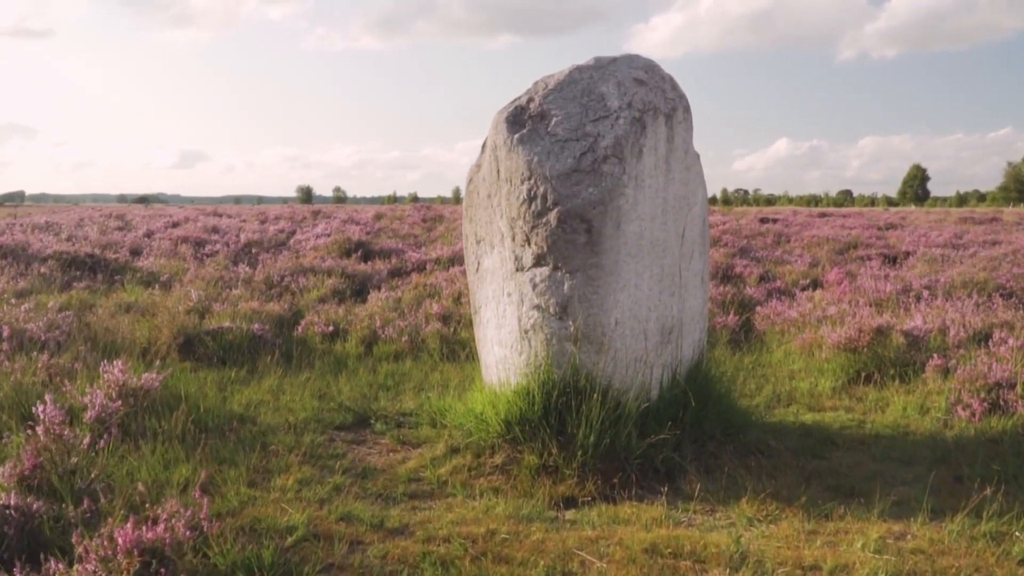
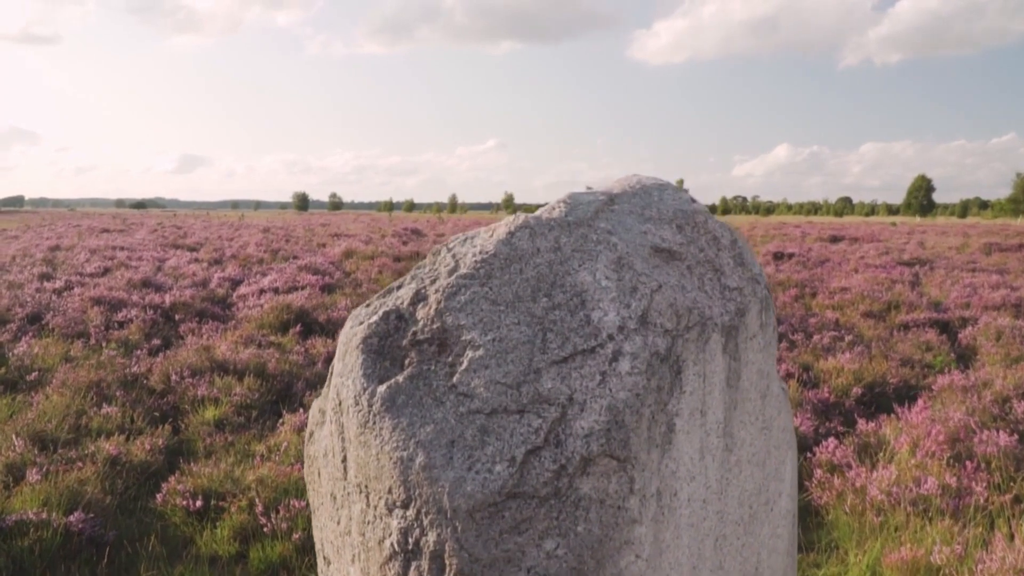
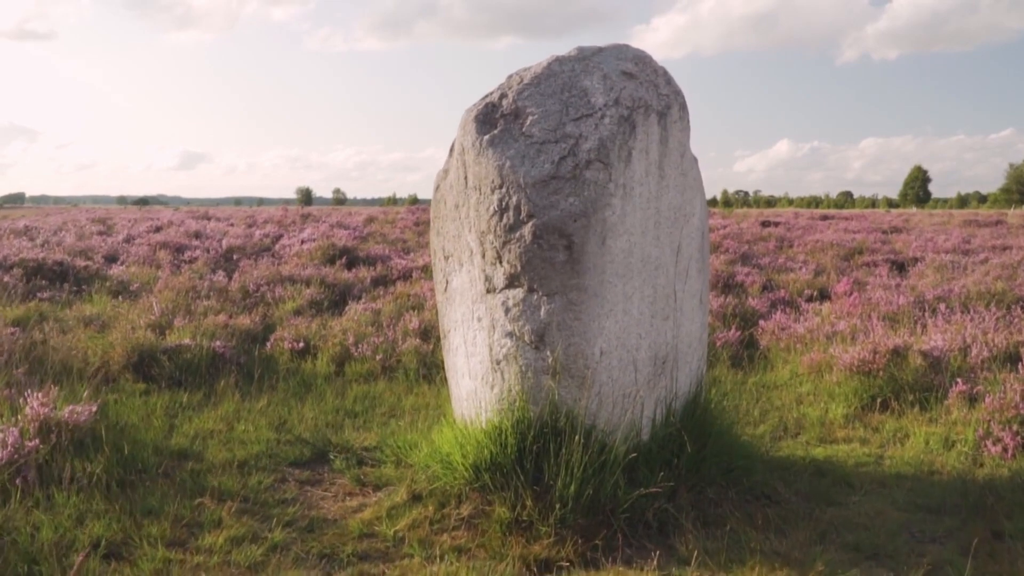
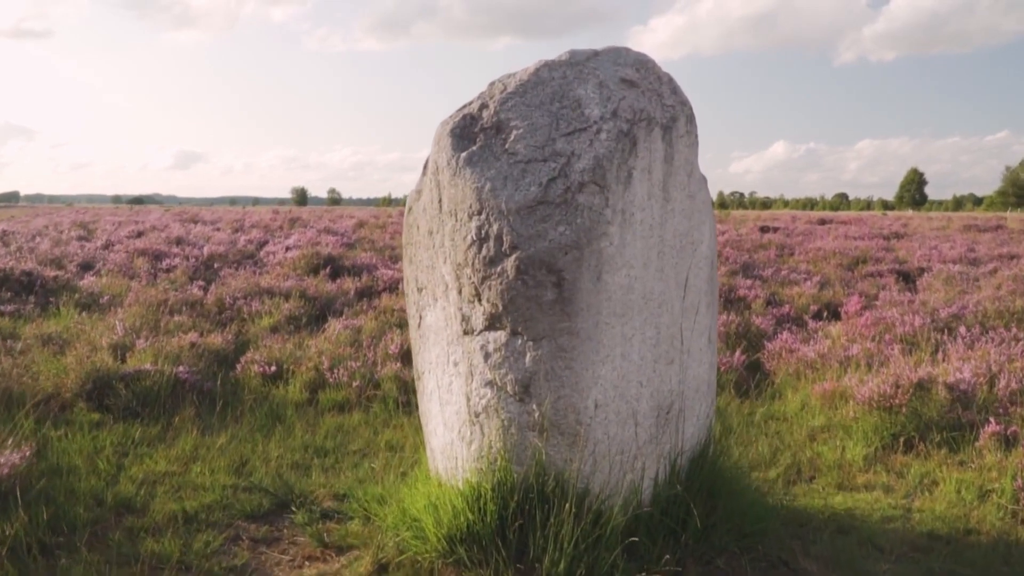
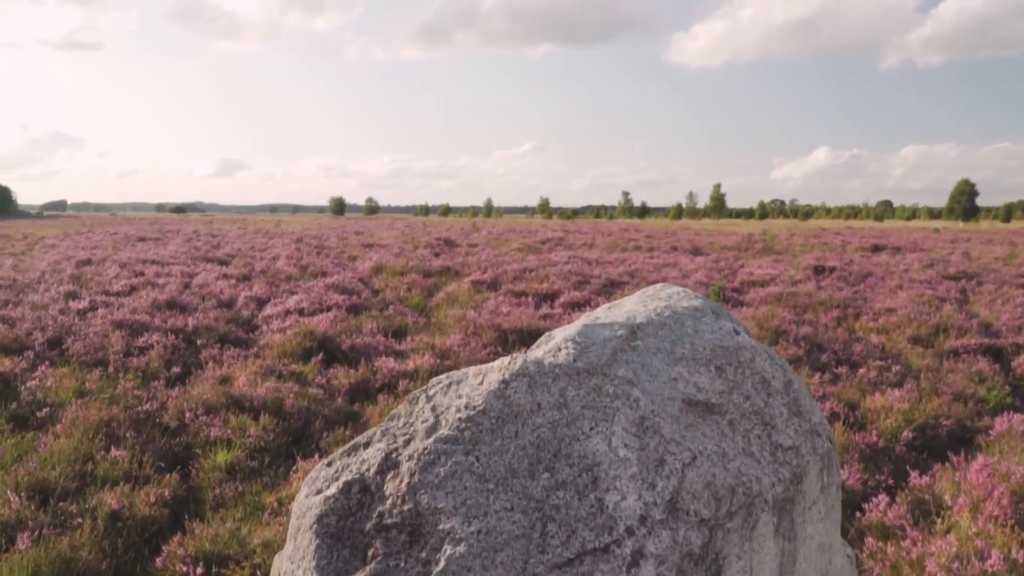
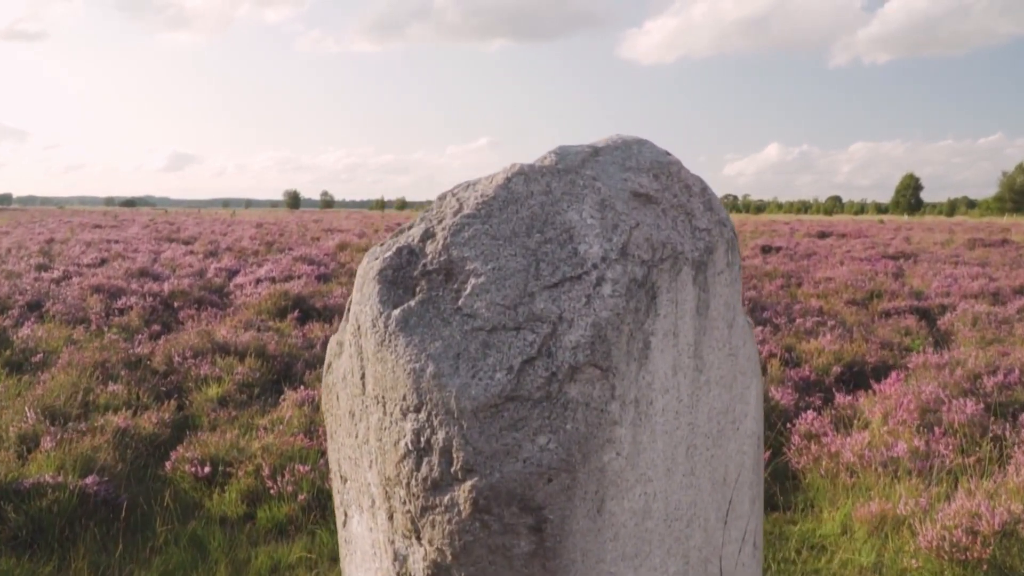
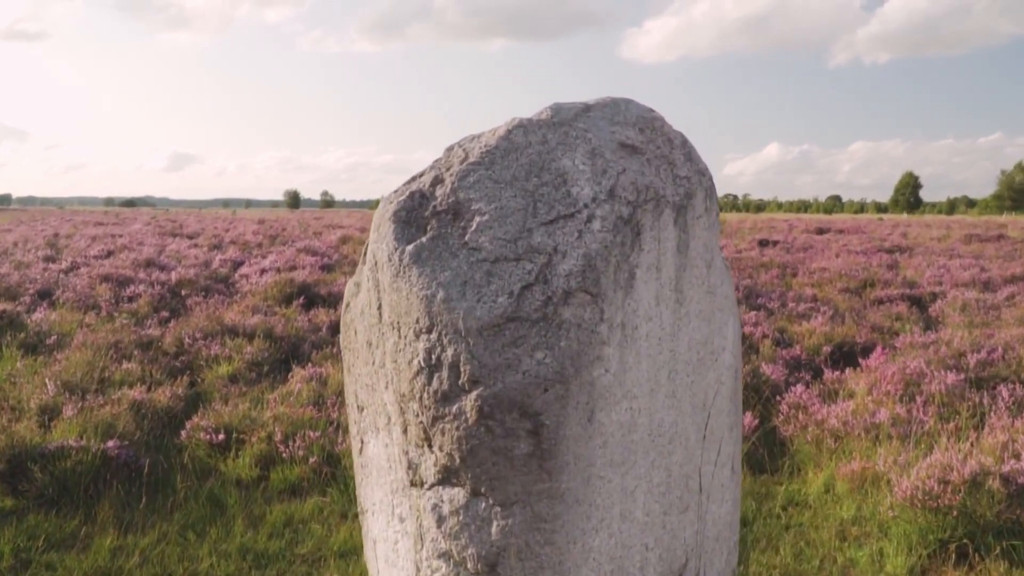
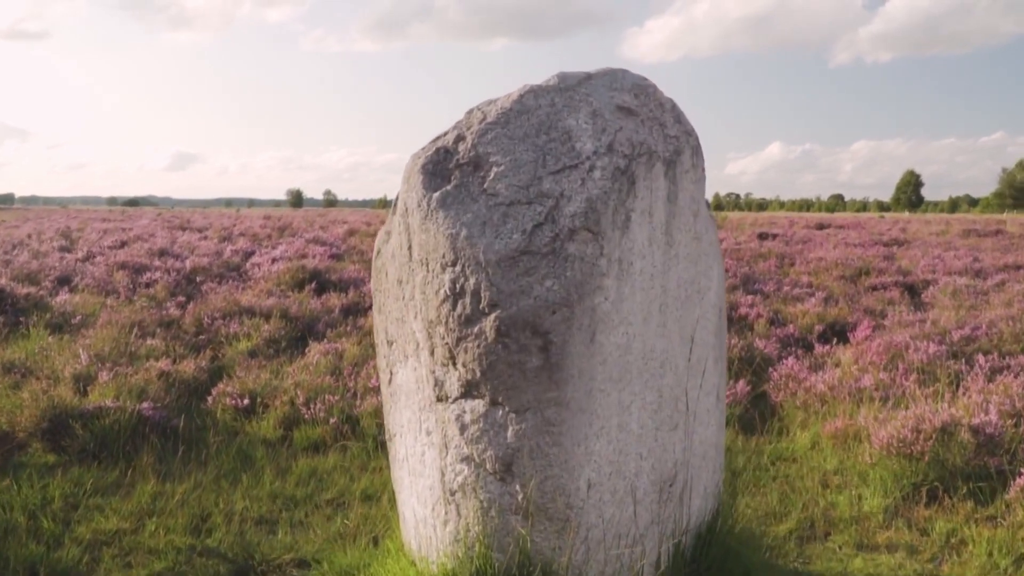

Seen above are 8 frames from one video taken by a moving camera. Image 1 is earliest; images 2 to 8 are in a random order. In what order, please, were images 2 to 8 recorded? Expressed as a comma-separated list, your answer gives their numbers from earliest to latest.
3, 4, 8, 7, 6, 2, 5
